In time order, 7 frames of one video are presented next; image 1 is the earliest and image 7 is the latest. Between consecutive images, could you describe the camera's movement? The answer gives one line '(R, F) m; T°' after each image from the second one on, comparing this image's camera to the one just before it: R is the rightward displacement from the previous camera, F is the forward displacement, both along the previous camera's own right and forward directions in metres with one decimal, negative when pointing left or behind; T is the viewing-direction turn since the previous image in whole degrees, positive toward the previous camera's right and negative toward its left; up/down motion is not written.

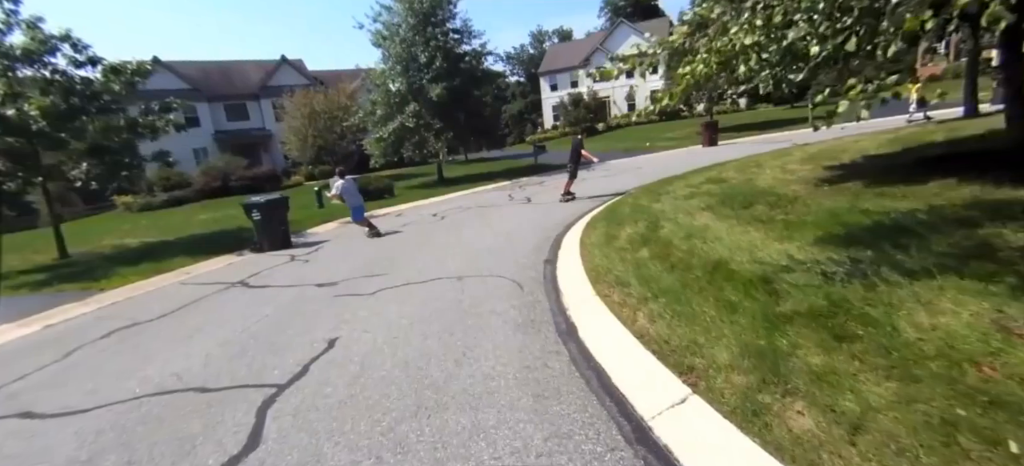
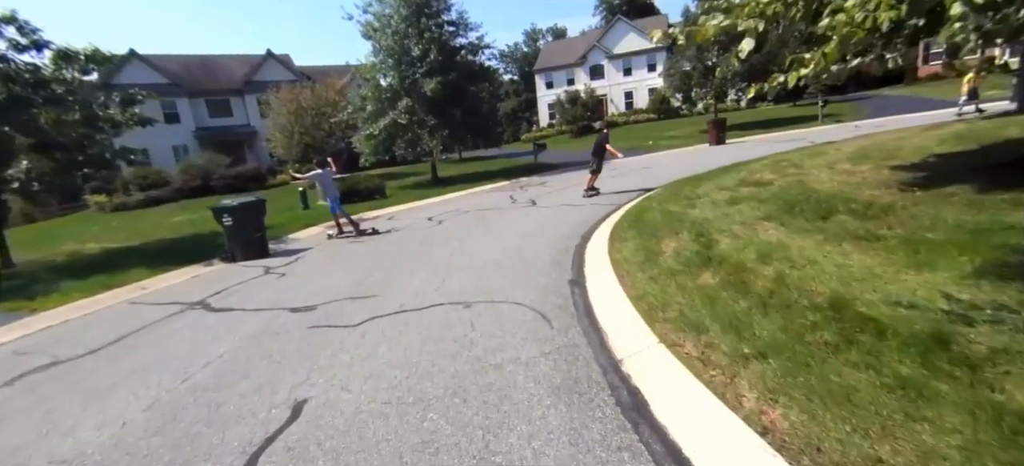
(-0.3, +1.3) m; +1°
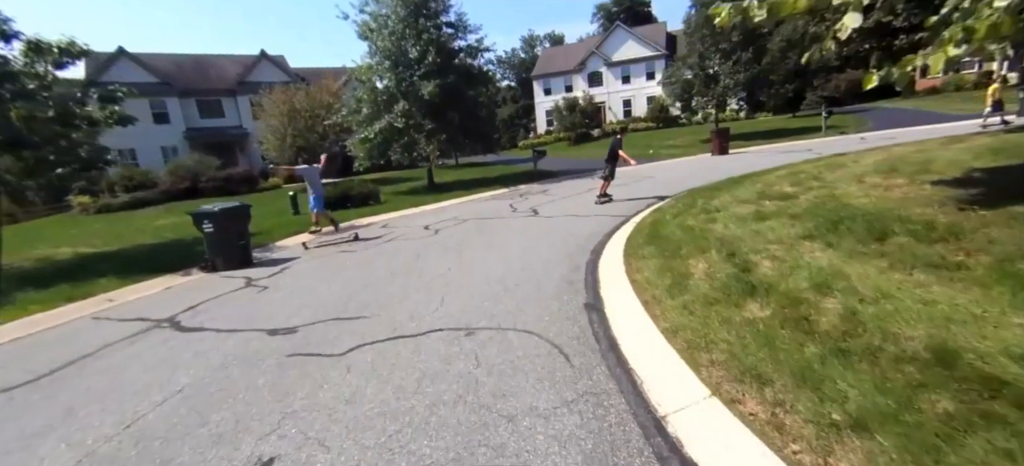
(-0.1, +0.7) m; +1°
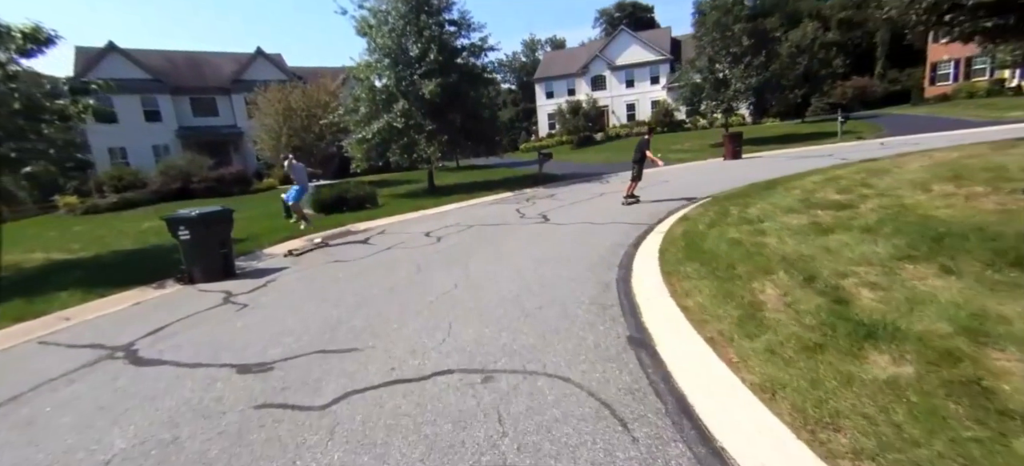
(-0.2, +1.0) m; 0°
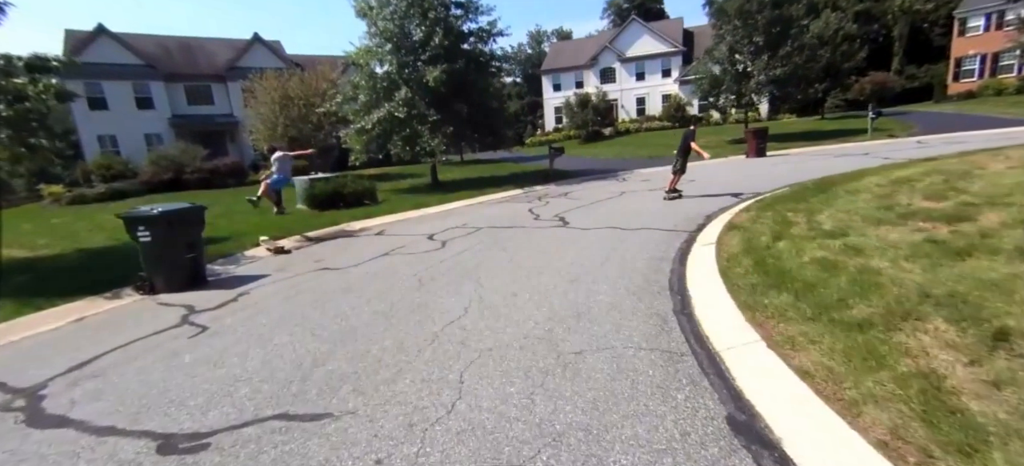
(-0.2, +1.3) m; 0°
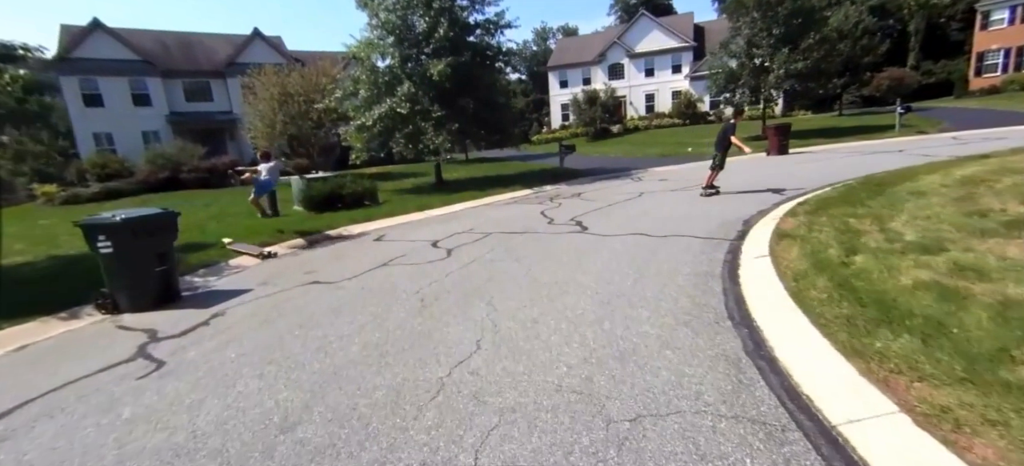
(-0.2, +1.0) m; 0°
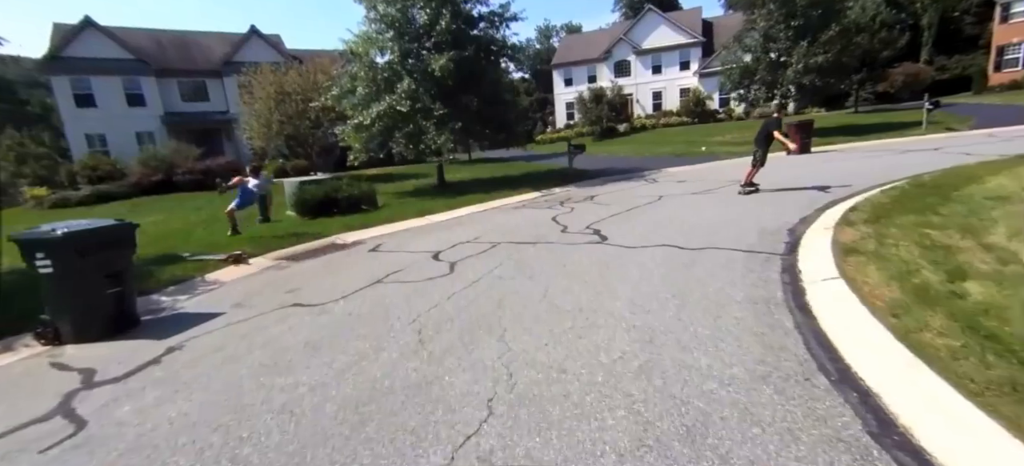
(-0.1, +1.0) m; 0°
